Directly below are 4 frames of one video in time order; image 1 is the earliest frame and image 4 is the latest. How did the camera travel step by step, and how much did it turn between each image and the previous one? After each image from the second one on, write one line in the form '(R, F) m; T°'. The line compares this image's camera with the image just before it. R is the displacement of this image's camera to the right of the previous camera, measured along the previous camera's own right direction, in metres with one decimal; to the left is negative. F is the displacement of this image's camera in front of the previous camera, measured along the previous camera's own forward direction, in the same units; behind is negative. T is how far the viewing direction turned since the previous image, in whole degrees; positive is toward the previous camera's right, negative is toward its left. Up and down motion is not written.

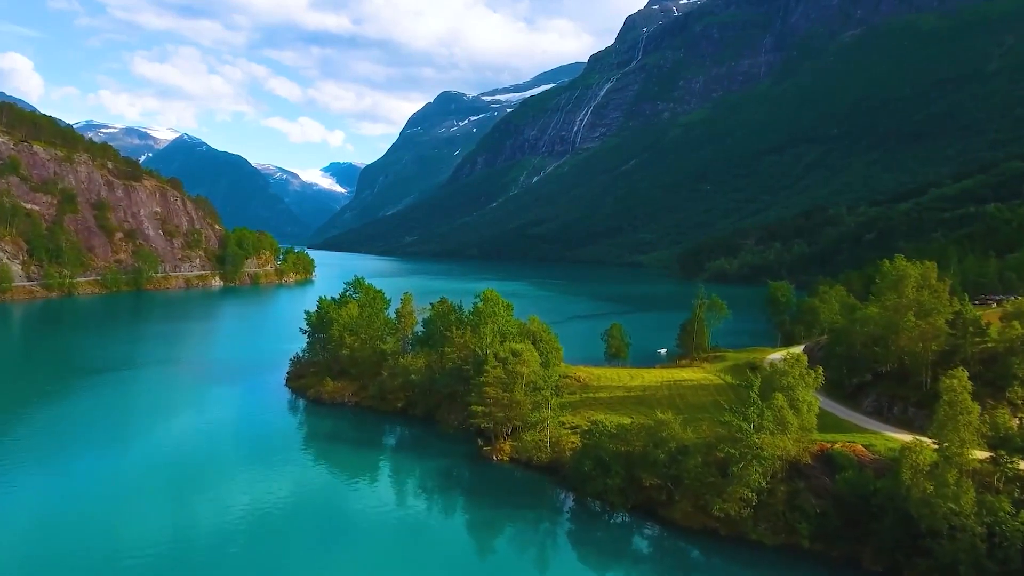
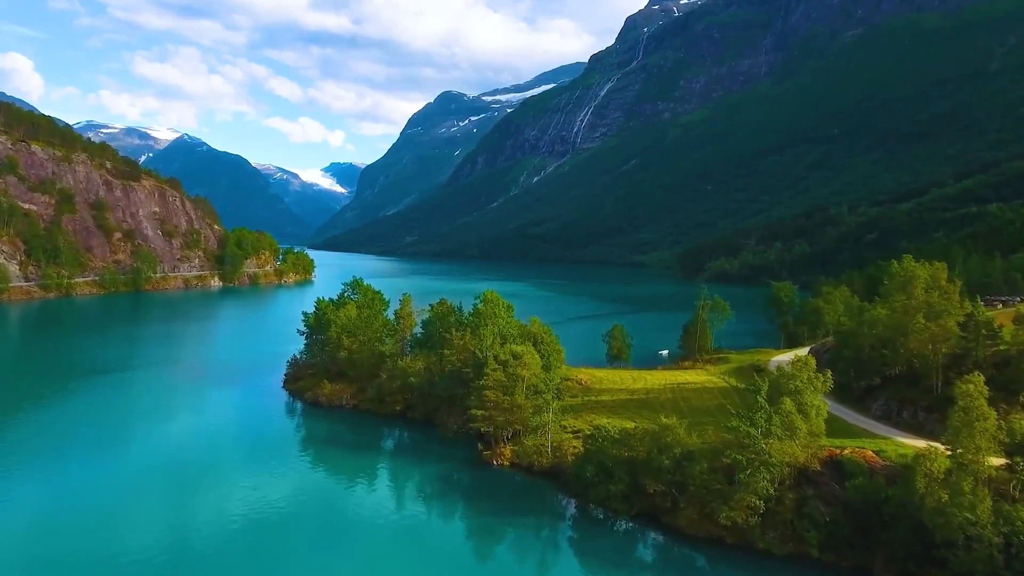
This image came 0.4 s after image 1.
(0.0, +1.0) m; 0°
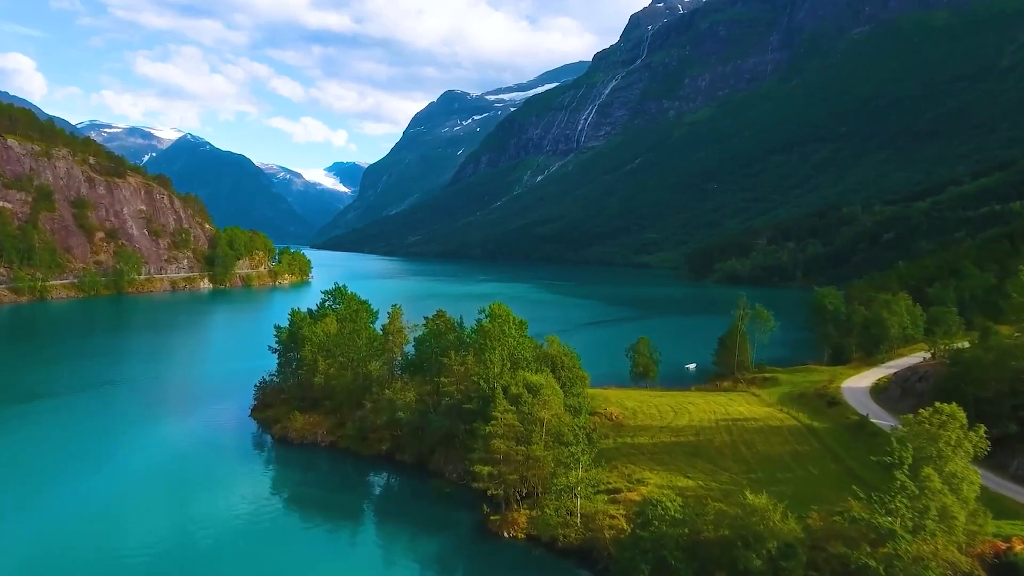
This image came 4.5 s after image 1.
(-0.8, +11.9) m; 0°
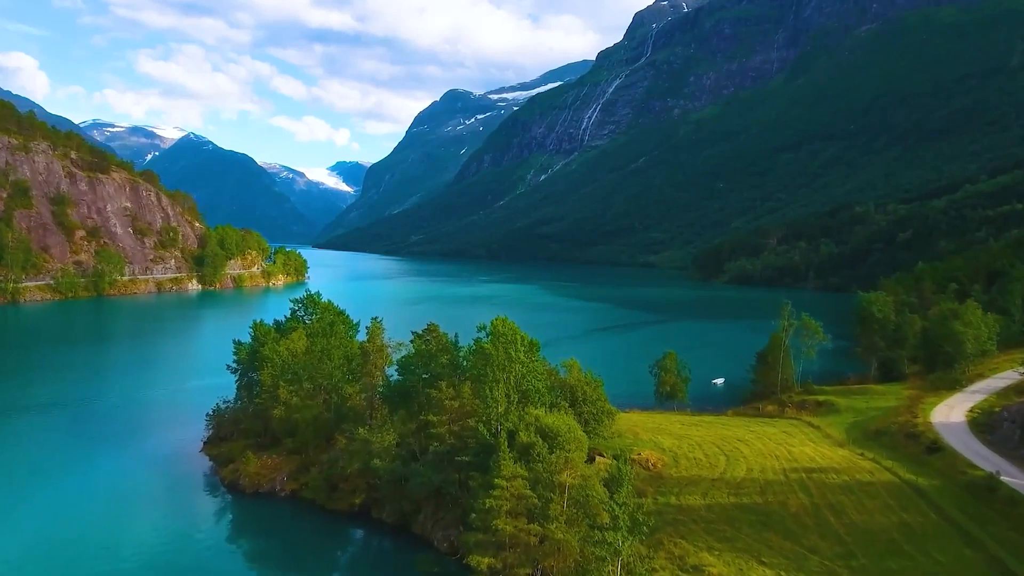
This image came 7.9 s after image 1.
(-0.3, +10.8) m; 0°
